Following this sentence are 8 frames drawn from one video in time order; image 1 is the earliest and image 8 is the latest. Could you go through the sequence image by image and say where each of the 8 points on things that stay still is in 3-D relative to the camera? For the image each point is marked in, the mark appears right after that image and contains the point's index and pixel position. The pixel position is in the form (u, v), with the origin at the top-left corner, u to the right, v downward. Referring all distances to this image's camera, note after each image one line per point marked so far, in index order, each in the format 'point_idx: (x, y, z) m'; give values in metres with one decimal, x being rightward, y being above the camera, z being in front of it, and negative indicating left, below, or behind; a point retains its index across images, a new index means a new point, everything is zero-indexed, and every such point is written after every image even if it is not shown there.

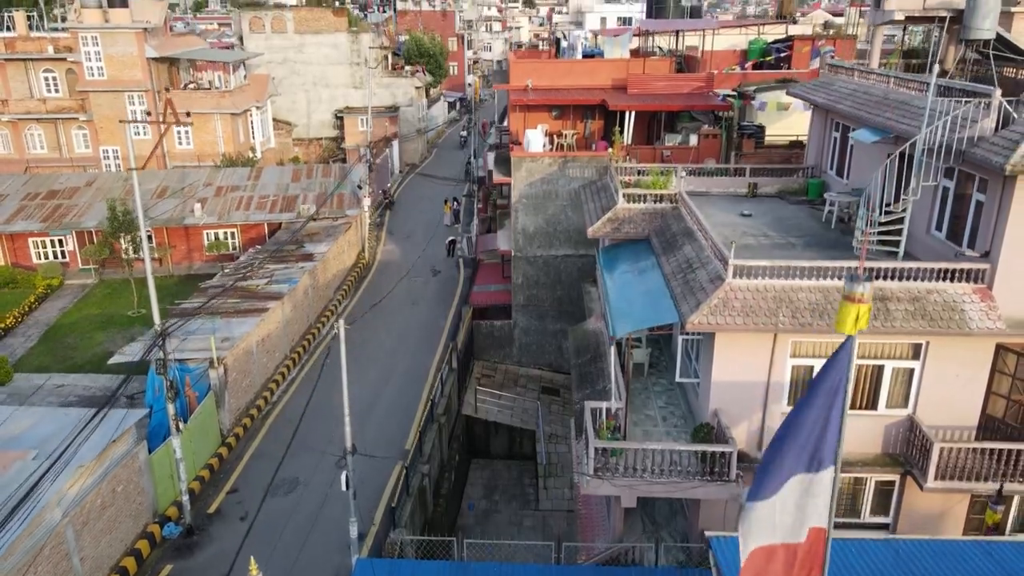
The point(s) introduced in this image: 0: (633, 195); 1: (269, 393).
0: (+2.8, +2.2, +11.6) m
1: (-7.2, -3.1, +14.7) m
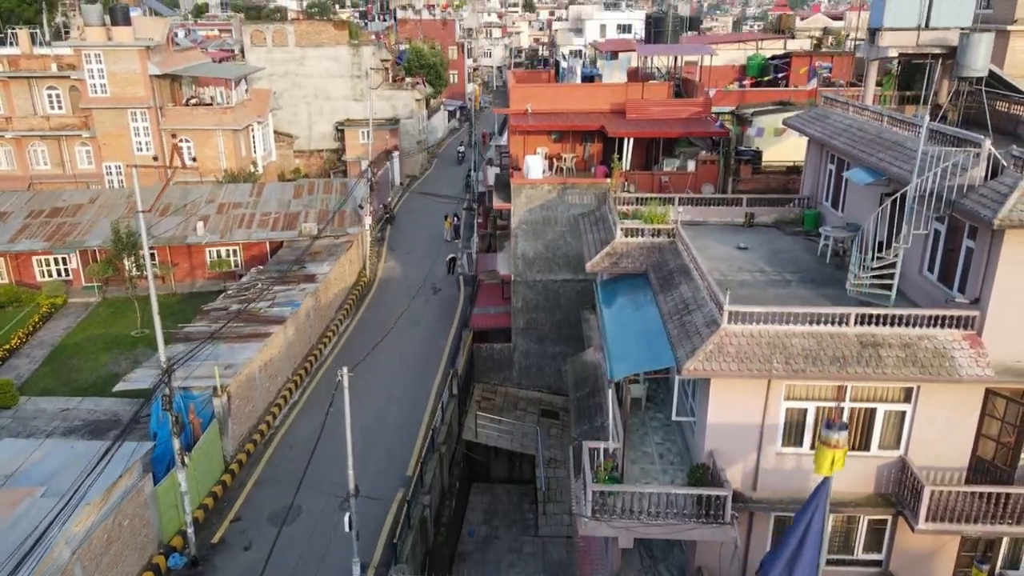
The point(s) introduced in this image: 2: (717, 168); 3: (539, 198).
0: (+2.8, +1.4, +11.8) m
1: (-7.2, -3.9, +14.9) m
2: (+6.6, +3.8, +16.0) m
3: (+0.8, +2.8, +15.4) m
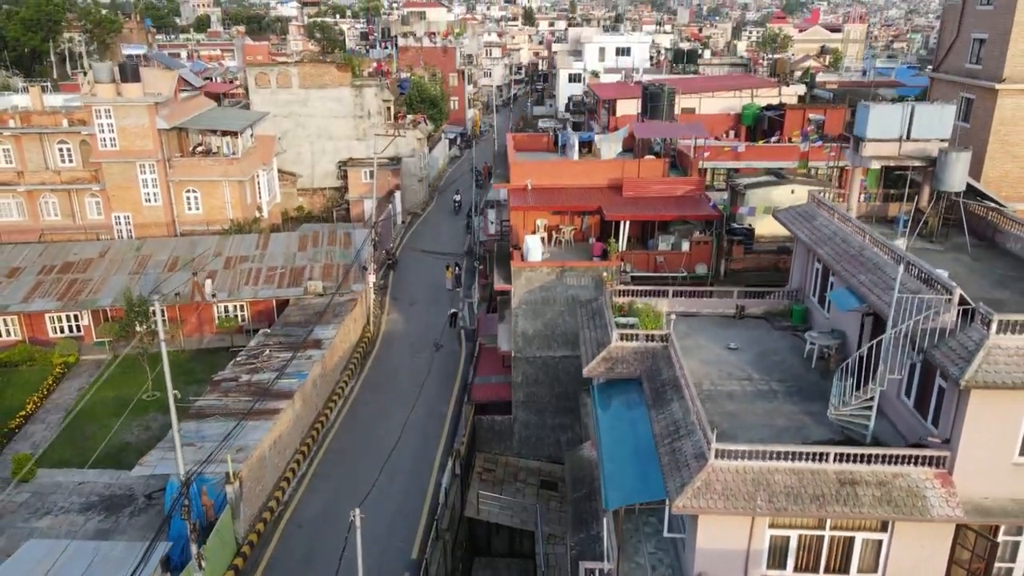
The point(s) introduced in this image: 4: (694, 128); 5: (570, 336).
0: (+2.8, -1.1, +12.4) m
1: (-7.2, -6.4, +15.5) m
2: (+6.6, +1.3, +16.5) m
3: (+0.9, +0.3, +16.0) m
4: (+6.5, +5.6, +17.8) m
5: (+1.9, -1.6, +16.4) m
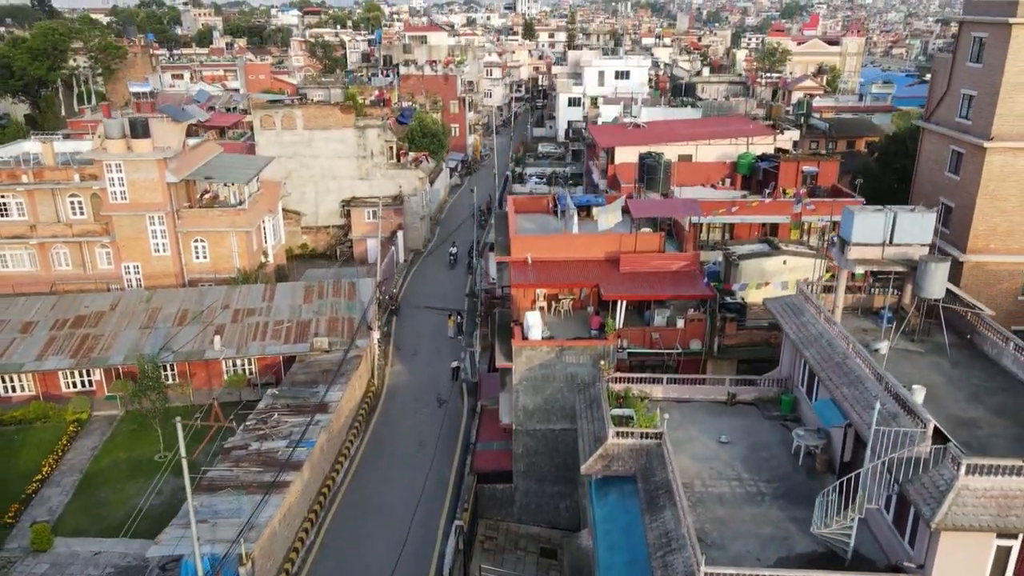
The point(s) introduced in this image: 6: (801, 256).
0: (+2.9, -3.7, +13.0) m
1: (-7.1, -9.0, +16.0) m
2: (+6.6, -1.3, +17.1) m
3: (+0.9, -2.3, +16.6) m
4: (+6.5, +3.0, +18.4) m
5: (+1.9, -4.1, +17.0) m
6: (+11.0, +1.3, +18.9) m
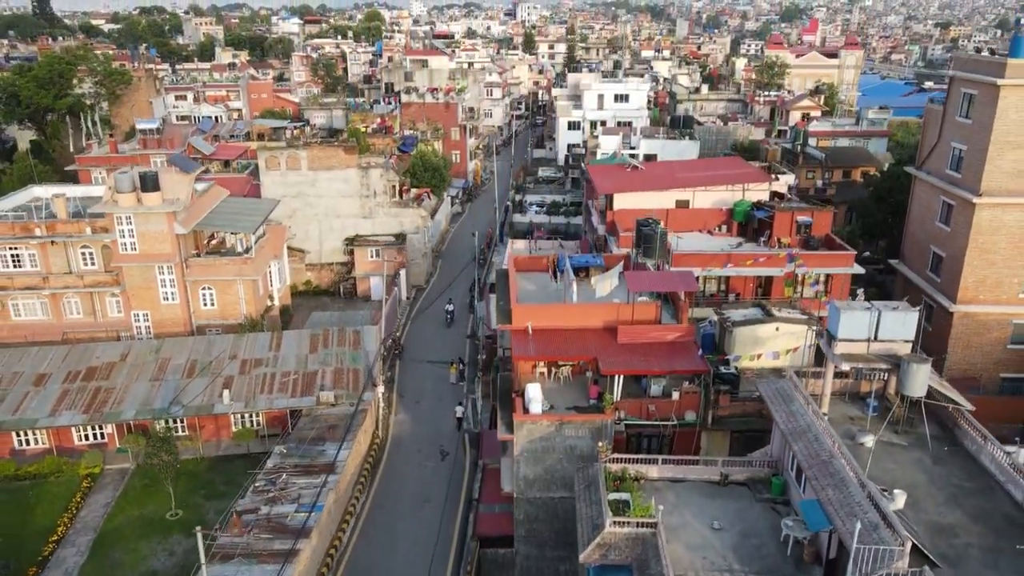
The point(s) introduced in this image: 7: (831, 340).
0: (+2.9, -6.3, +13.6) m
1: (-7.1, -11.6, +16.7) m
2: (+6.6, -3.9, +17.7) m
3: (+0.9, -4.9, +17.2) m
4: (+6.6, +0.4, +19.1) m
5: (+2.0, -6.8, +17.6) m
6: (+11.0, -1.3, +19.5) m
7: (+9.0, -1.5, +13.9) m
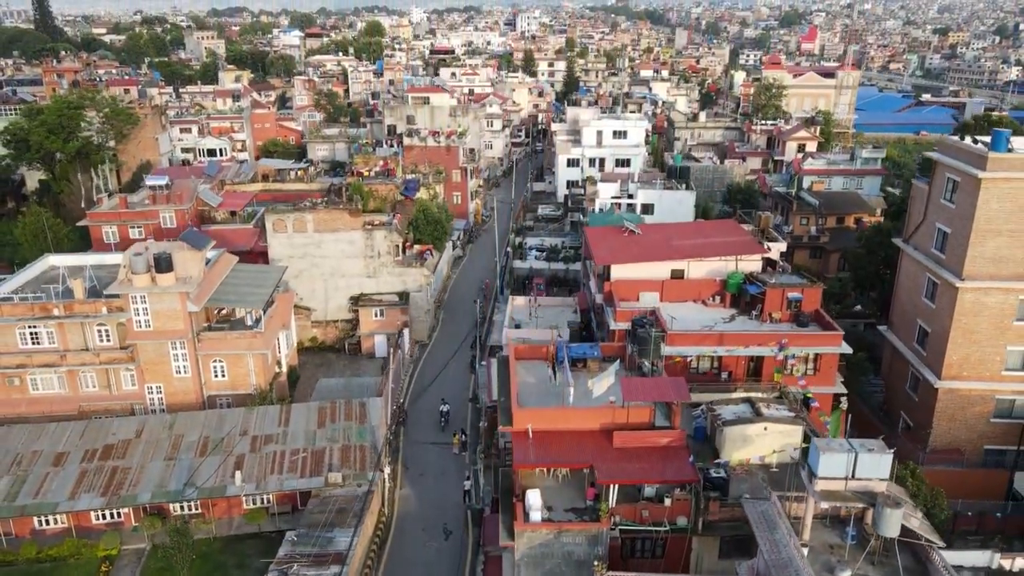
0: (+3.0, -10.5, +14.6) m
1: (-7.1, -15.8, +17.6) m
2: (+6.7, -8.1, +18.7) m
3: (+1.0, -9.1, +18.2) m
4: (+6.6, -3.8, +20.1) m
5: (+2.0, -11.0, +18.6) m
6: (+11.0, -5.6, +20.5) m
7: (+9.0, -5.7, +14.9) m
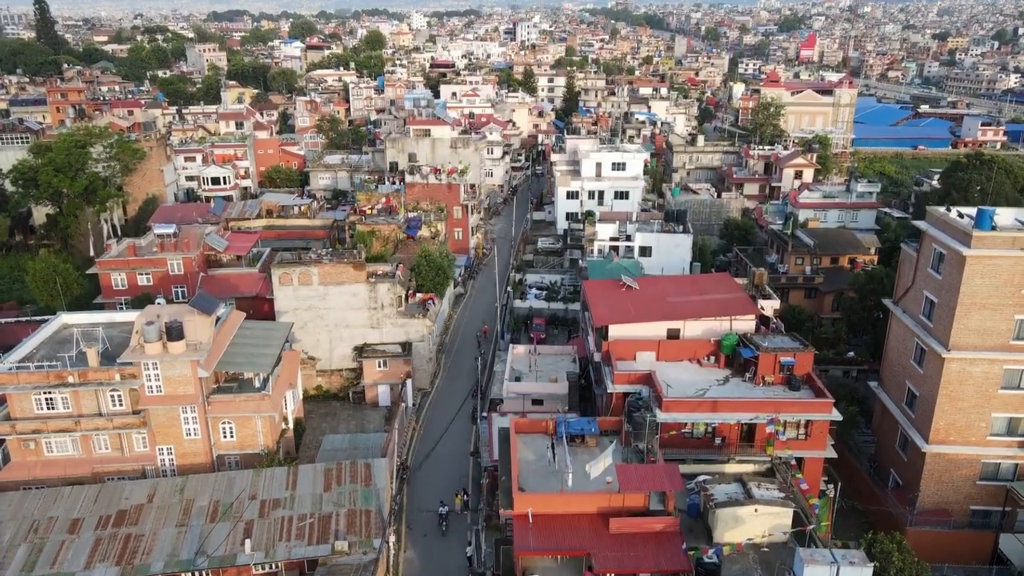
0: (+3.0, -14.3, +15.4) m
1: (-7.0, -19.6, +18.5) m
2: (+6.7, -11.9, +19.6) m
3: (+1.0, -12.9, +19.0) m
4: (+6.6, -7.6, +20.9) m
5: (+2.0, -14.8, +19.4) m
6: (+11.1, -9.3, +21.4) m
7: (+9.0, -9.5, +15.8) m
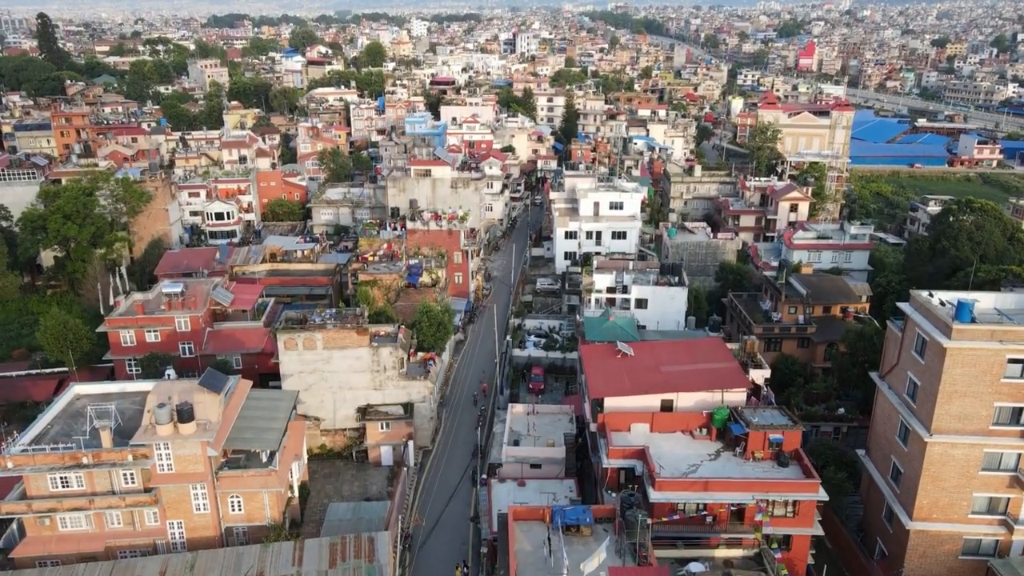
0: (+2.9, -19.1, +16.4) m
1: (-7.1, -24.4, +19.5) m
2: (+6.6, -16.7, +20.6) m
3: (+0.9, -17.8, +20.0) m
4: (+6.5, -12.4, +21.9) m
5: (+1.9, -19.6, +20.4) m
6: (+11.0, -14.2, +22.4) m
7: (+8.9, -14.3, +16.8) m
